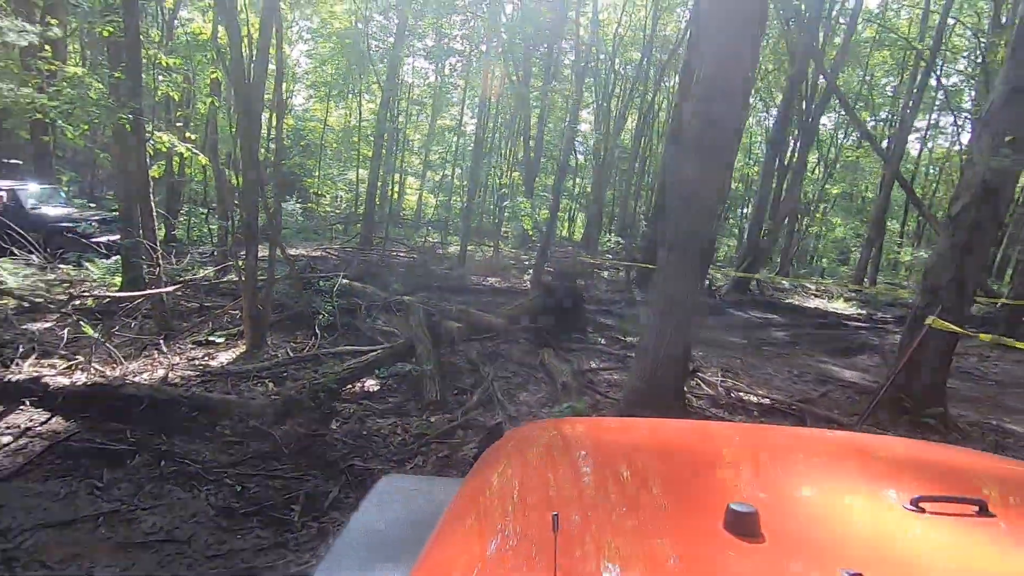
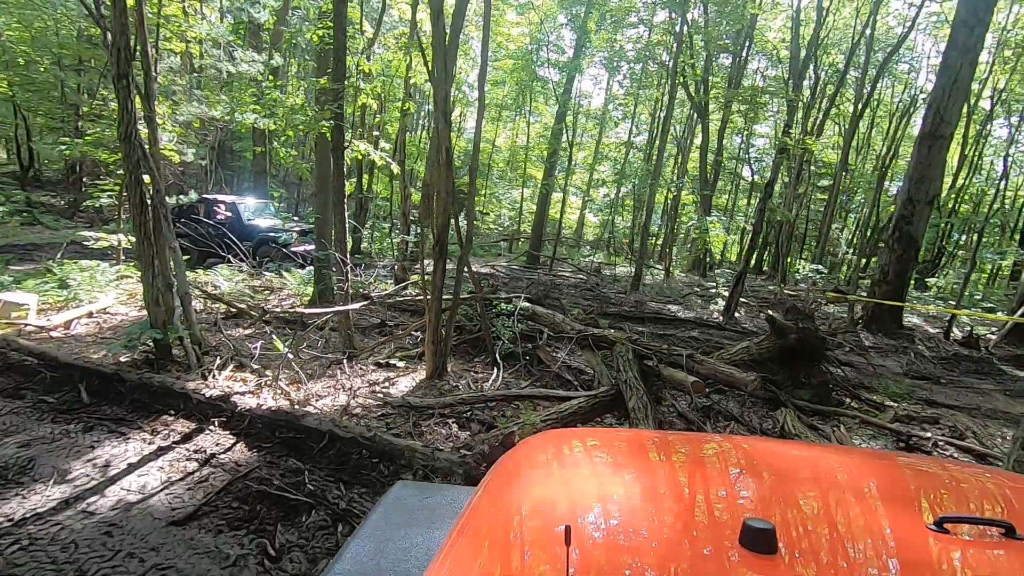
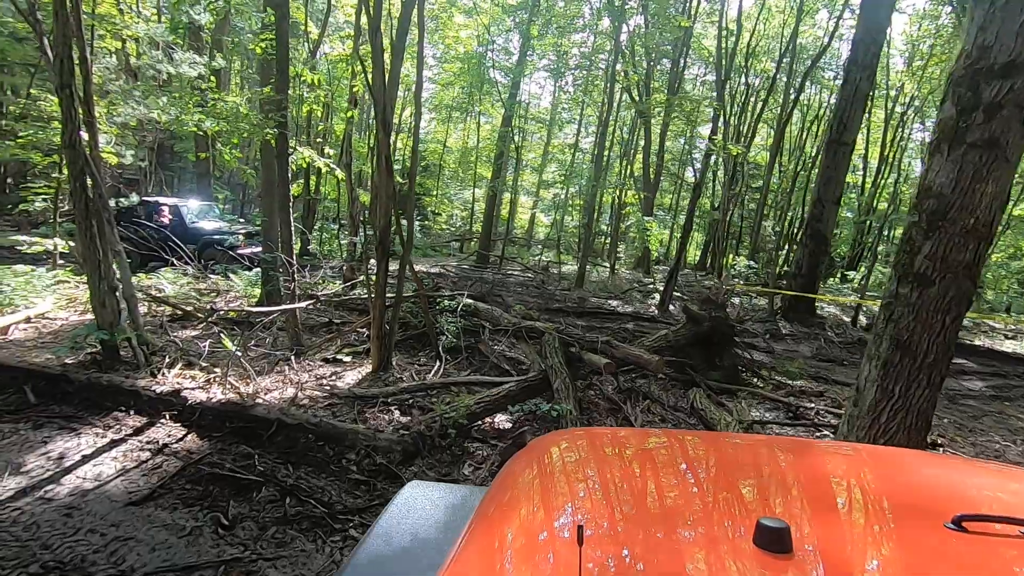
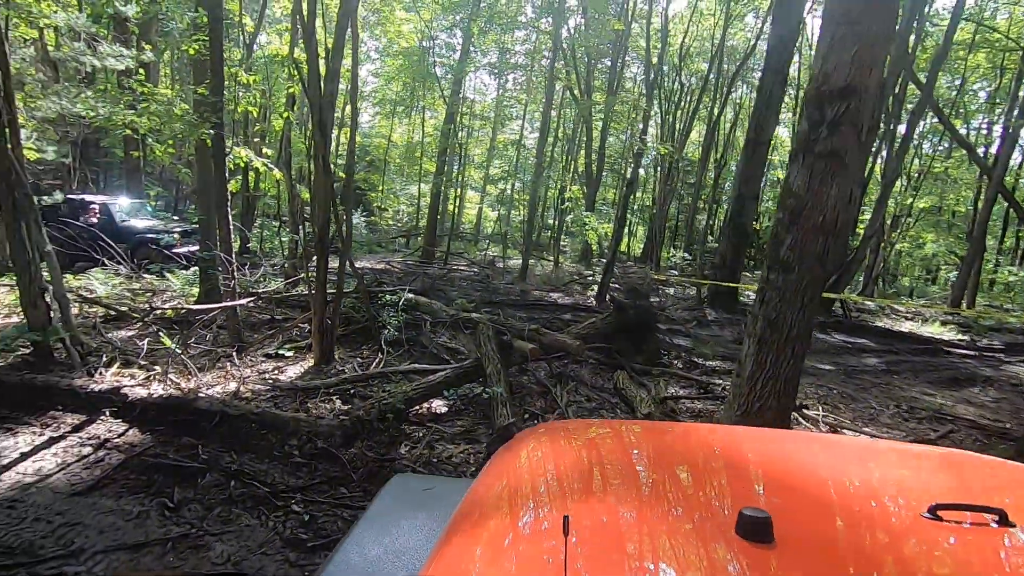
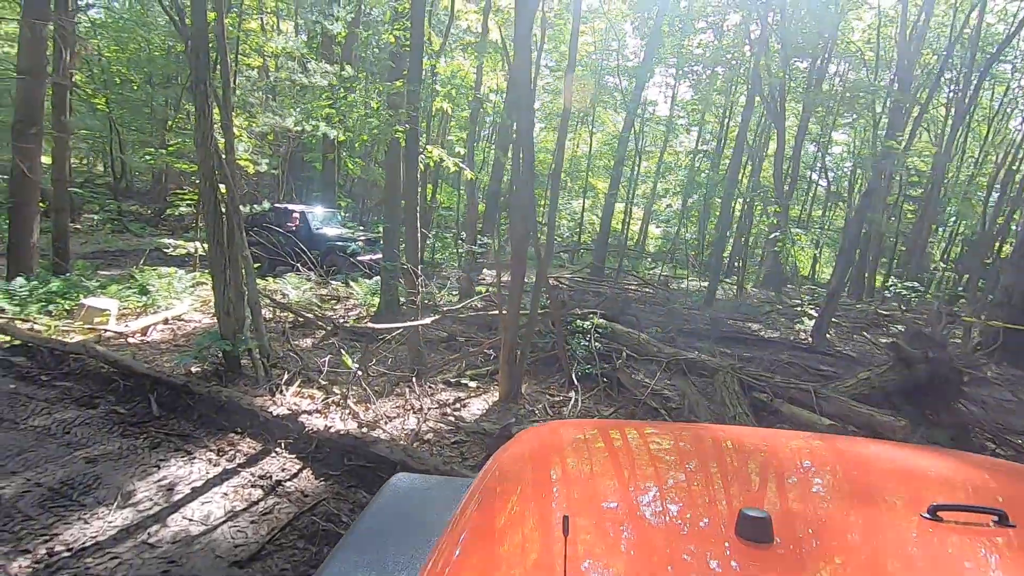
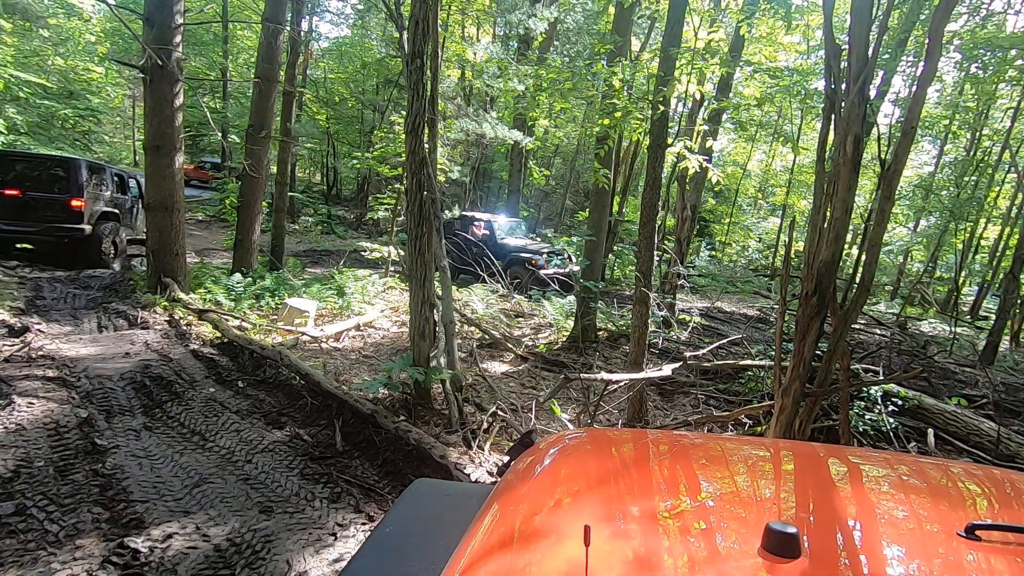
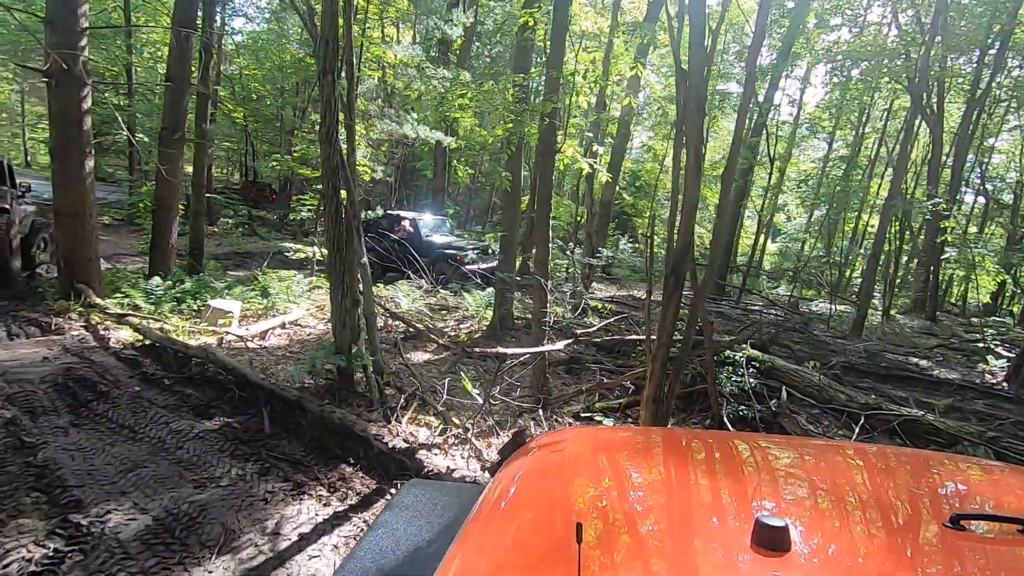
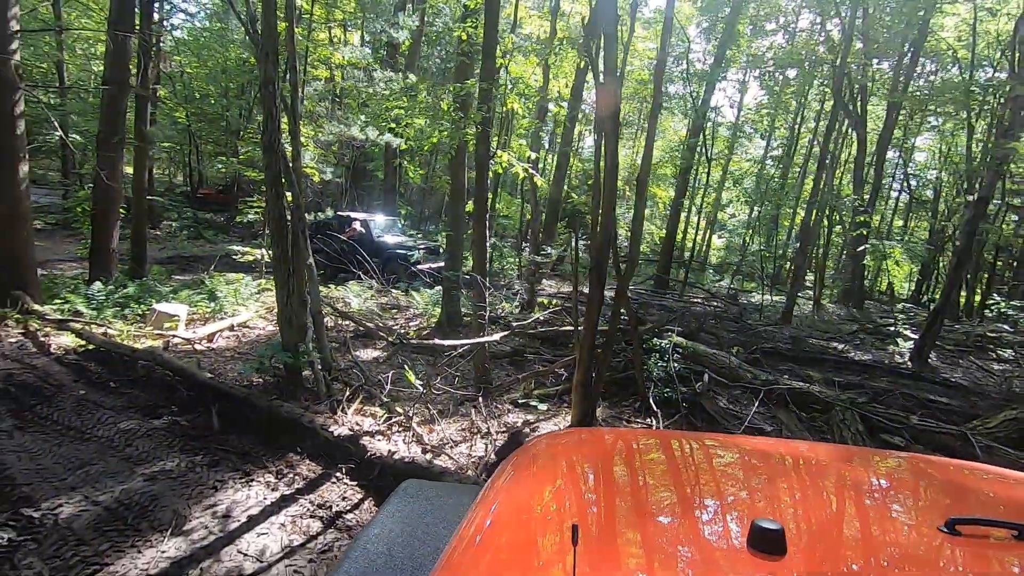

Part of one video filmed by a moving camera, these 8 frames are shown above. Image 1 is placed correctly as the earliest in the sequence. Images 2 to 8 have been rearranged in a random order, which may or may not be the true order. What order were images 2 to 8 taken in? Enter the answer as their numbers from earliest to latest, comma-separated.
4, 3, 2, 5, 8, 7, 6
